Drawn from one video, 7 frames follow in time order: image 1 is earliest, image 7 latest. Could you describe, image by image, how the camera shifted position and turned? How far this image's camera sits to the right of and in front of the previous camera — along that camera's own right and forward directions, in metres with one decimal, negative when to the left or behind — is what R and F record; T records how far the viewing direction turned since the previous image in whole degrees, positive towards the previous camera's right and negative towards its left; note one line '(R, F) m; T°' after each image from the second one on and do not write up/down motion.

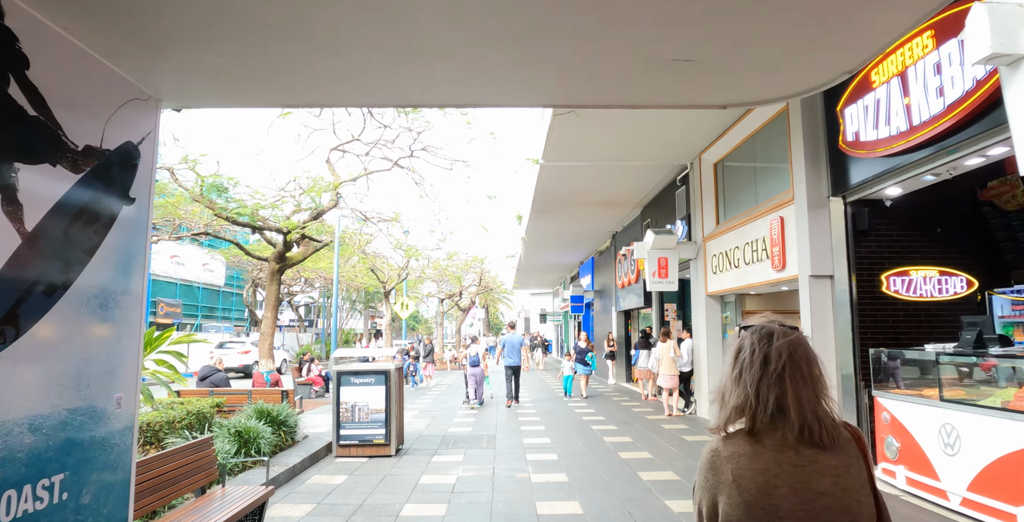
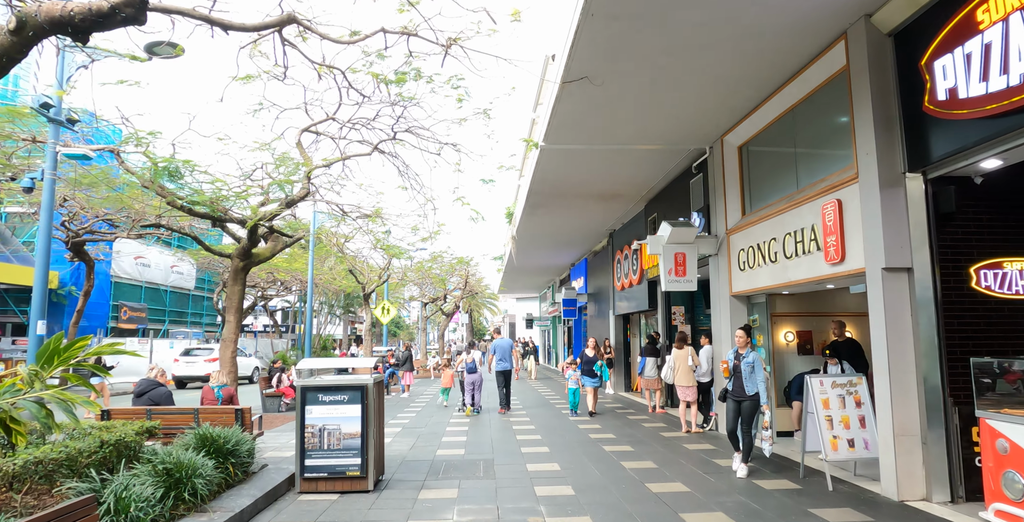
(-0.2, +1.3) m; +2°
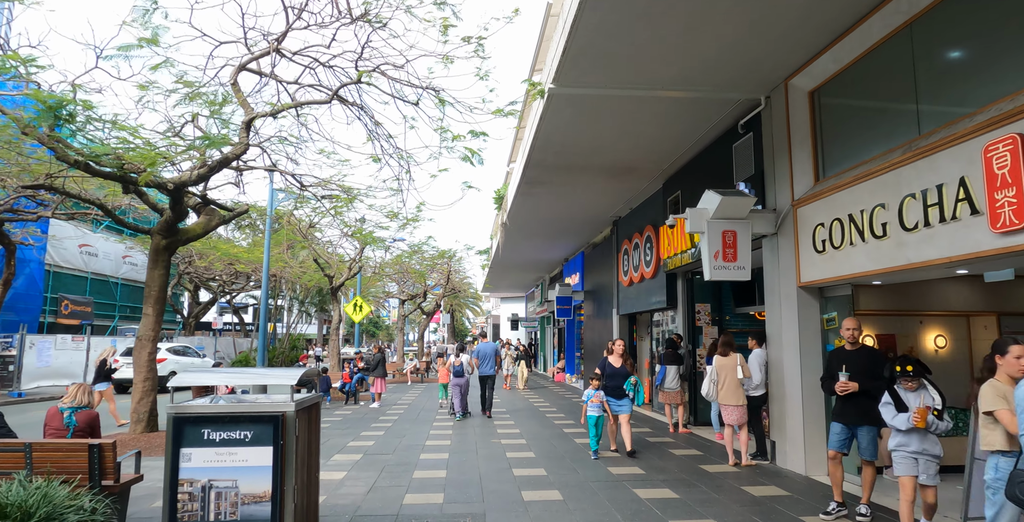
(-0.2, +2.2) m; +2°
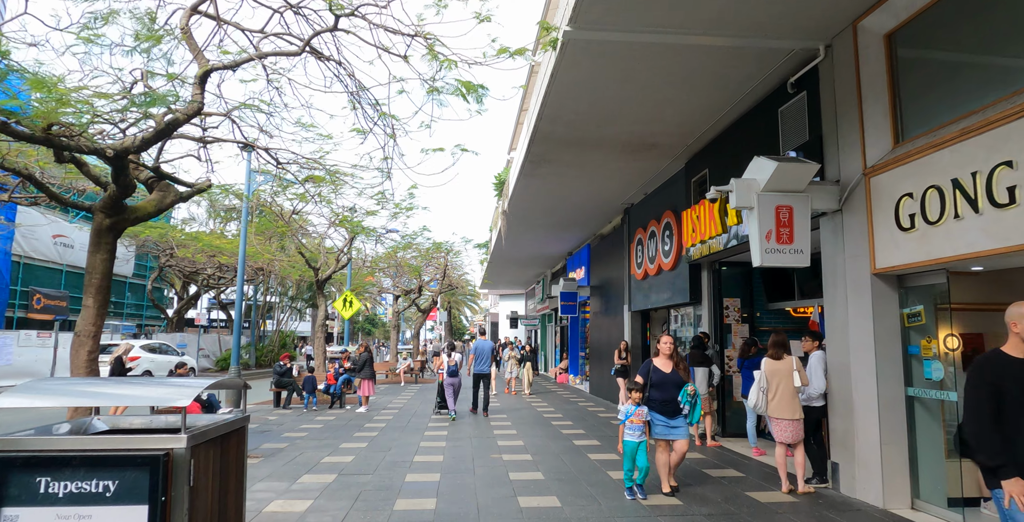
(-0.1, +1.3) m; 0°
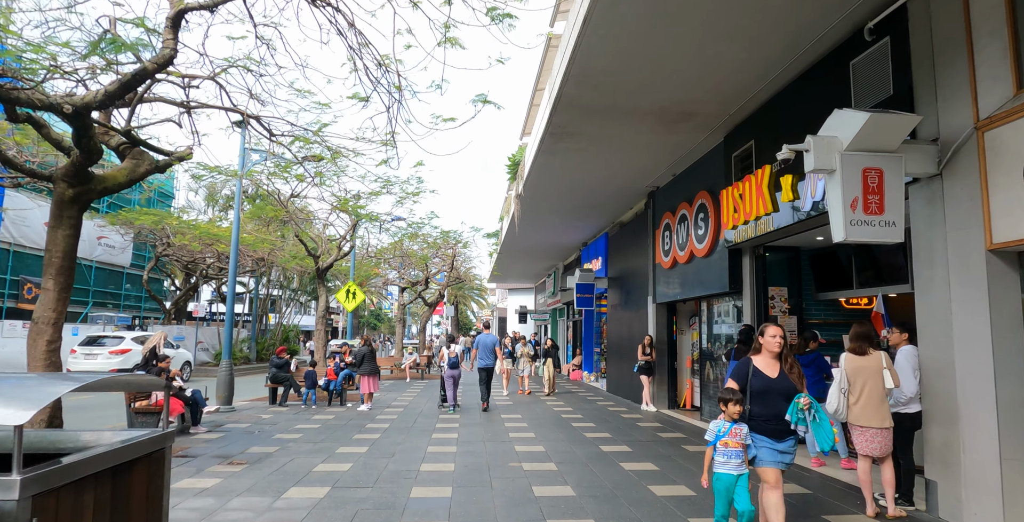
(-0.2, +1.0) m; -1°
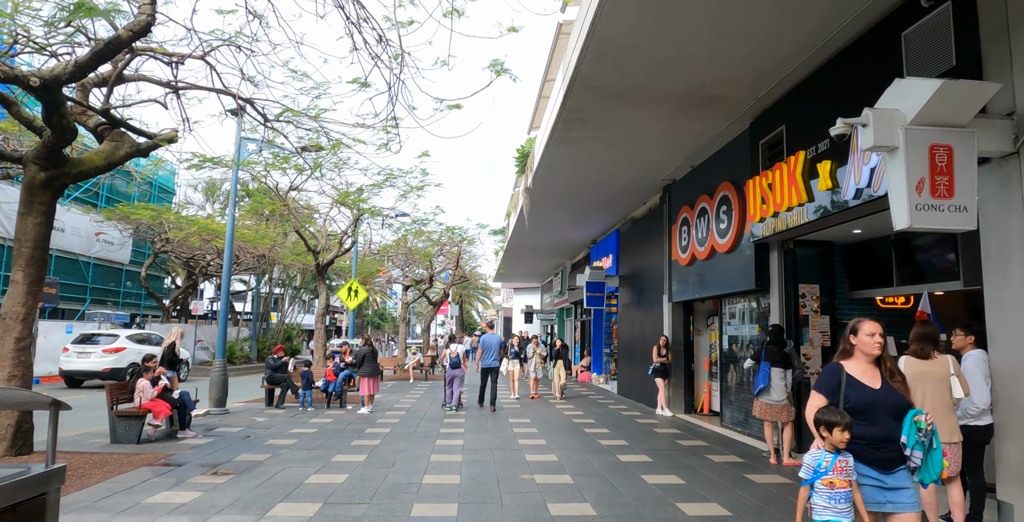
(-0.1, +0.6) m; 0°
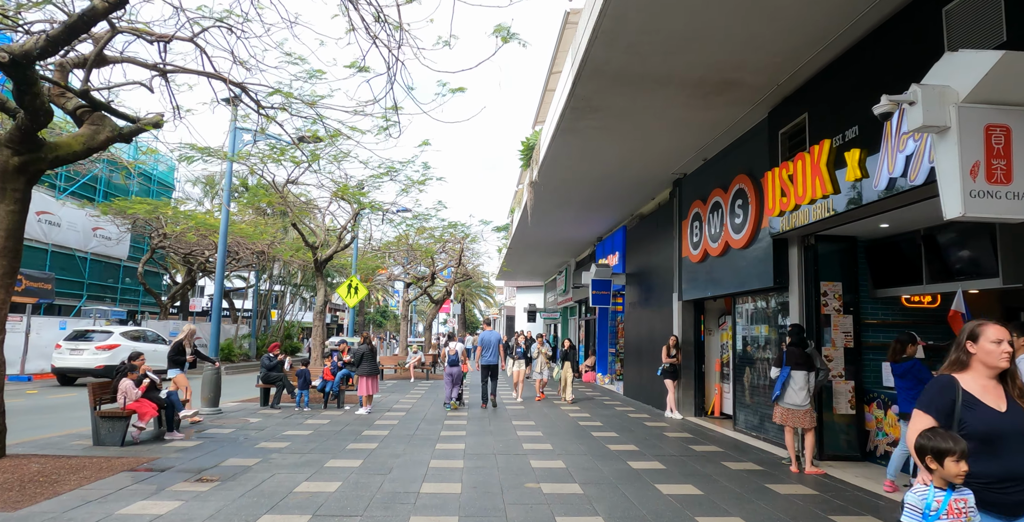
(0.0, +0.4) m; 0°
